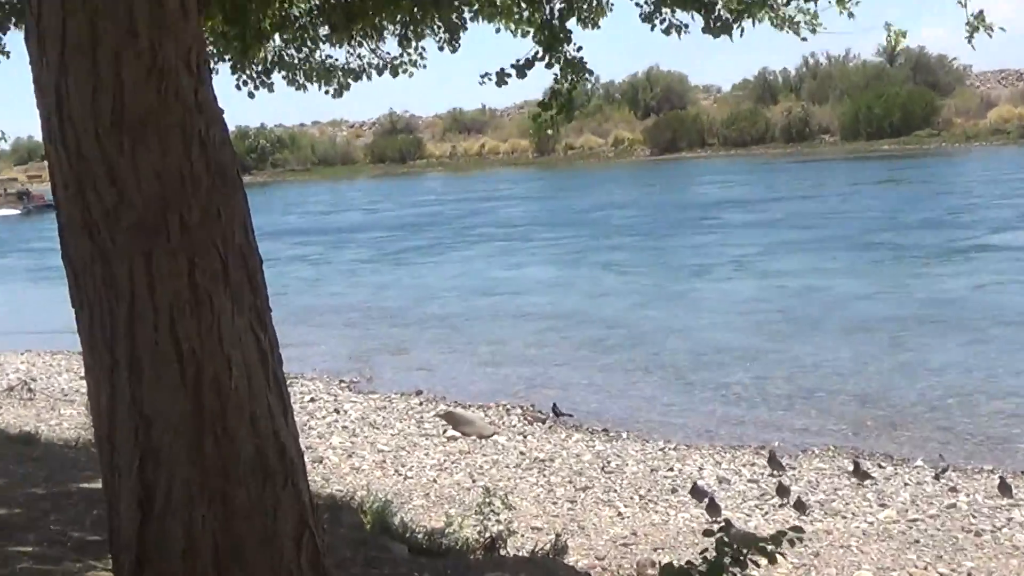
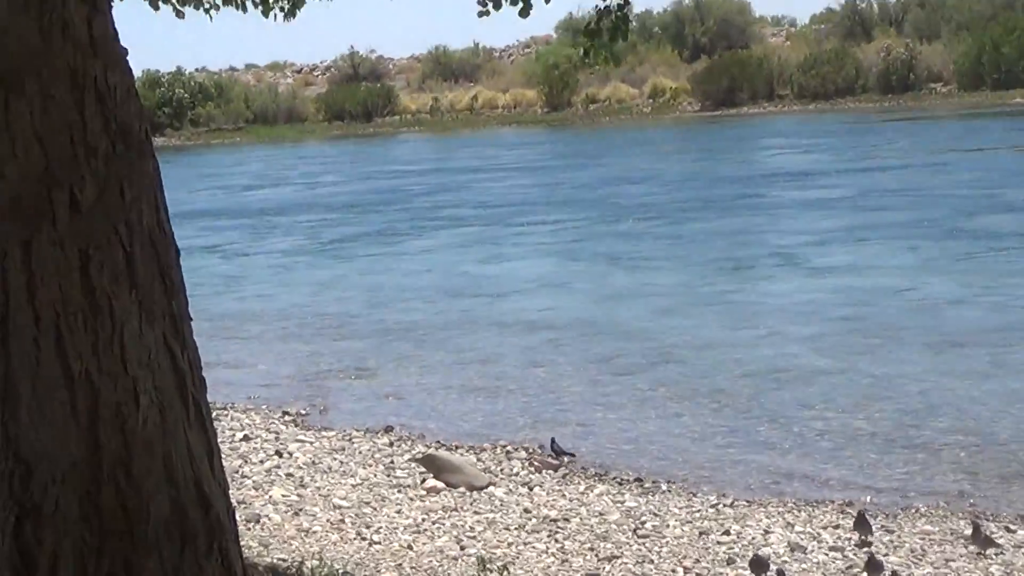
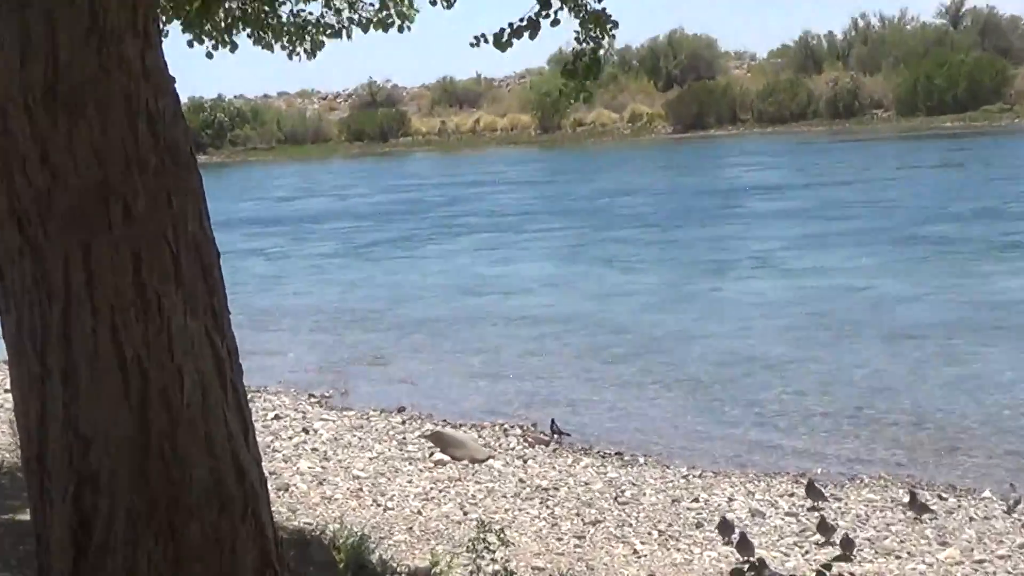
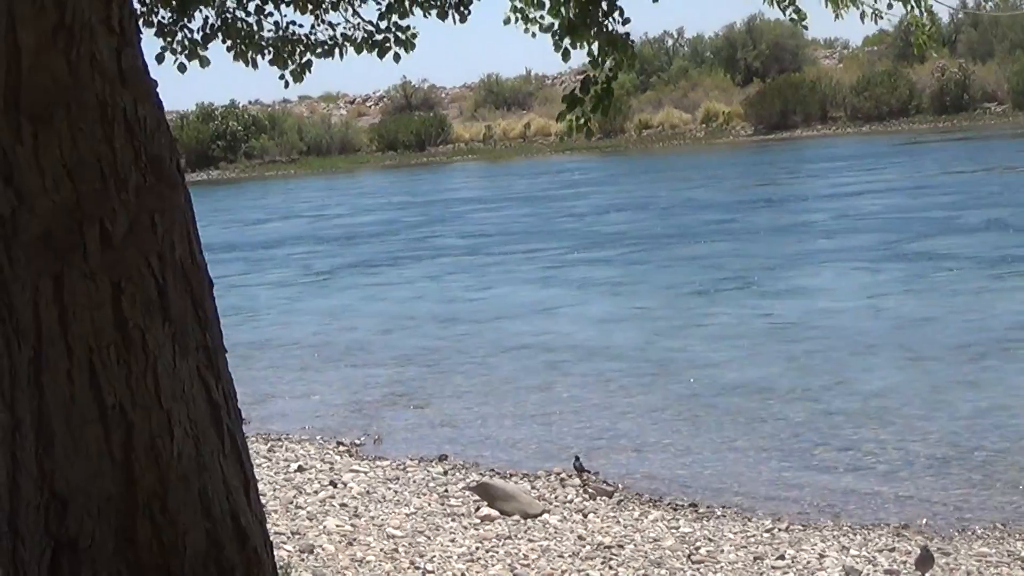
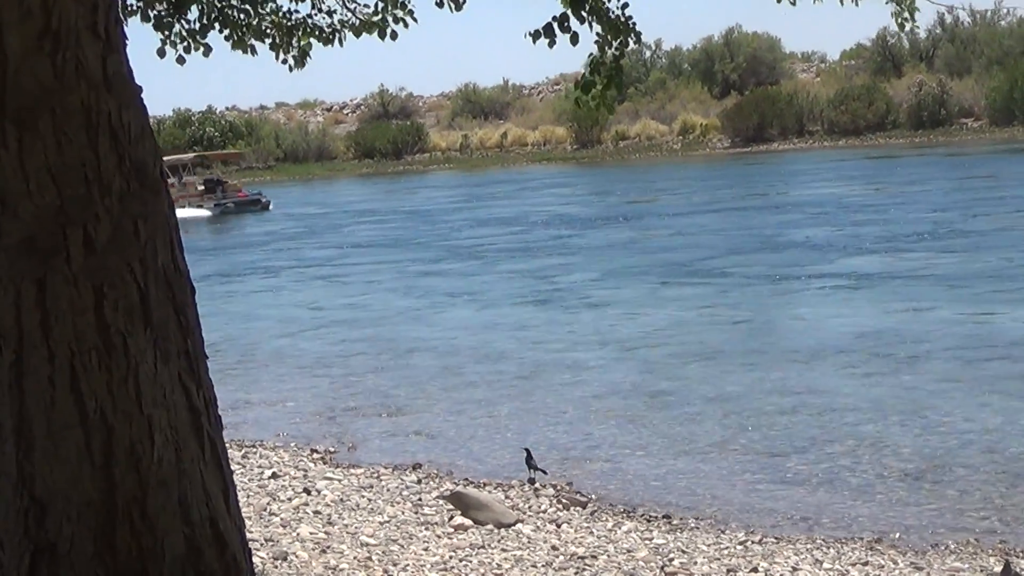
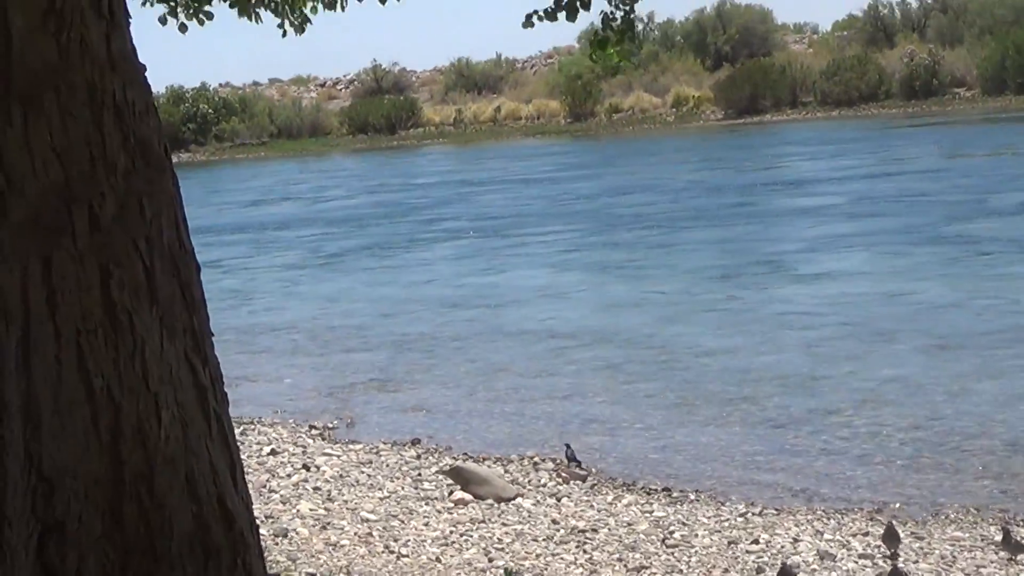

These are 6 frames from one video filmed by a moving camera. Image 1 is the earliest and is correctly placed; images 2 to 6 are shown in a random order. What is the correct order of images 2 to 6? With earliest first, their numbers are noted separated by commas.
3, 2, 6, 4, 5
